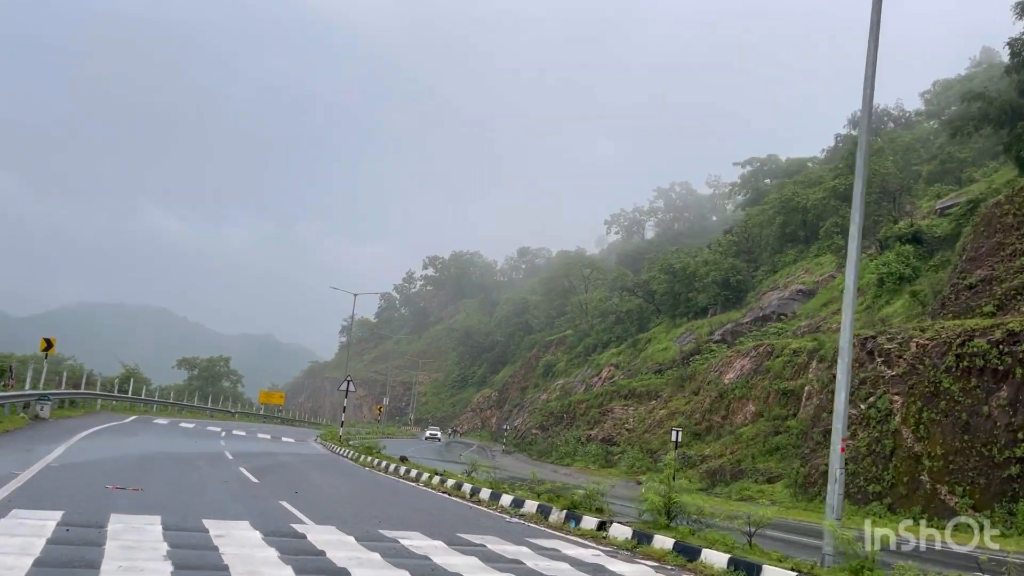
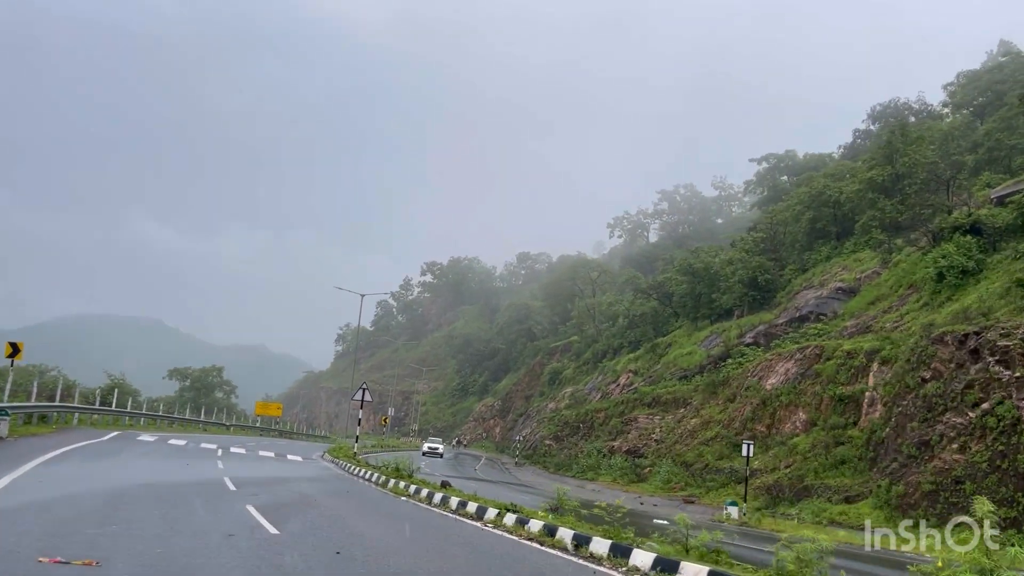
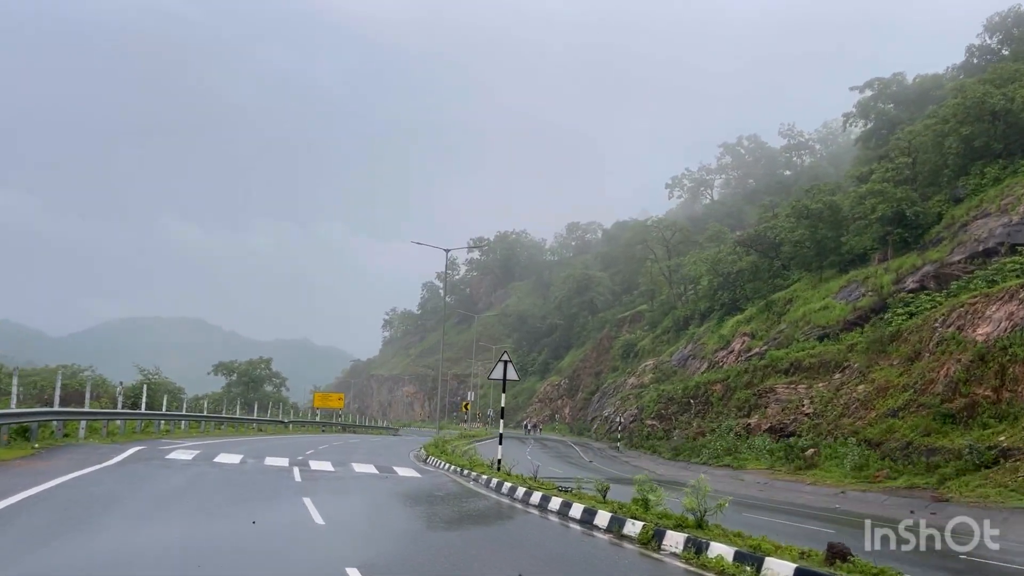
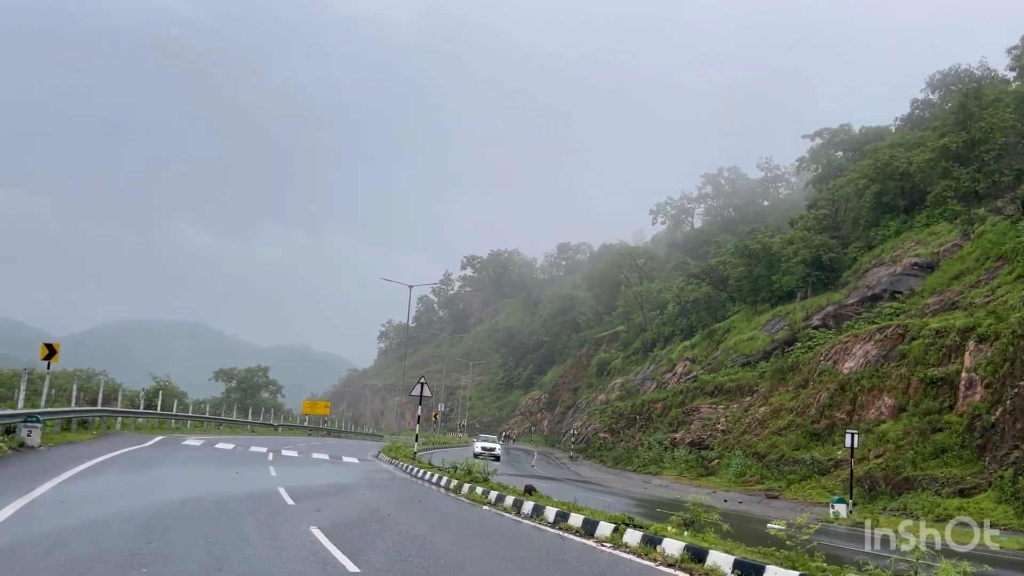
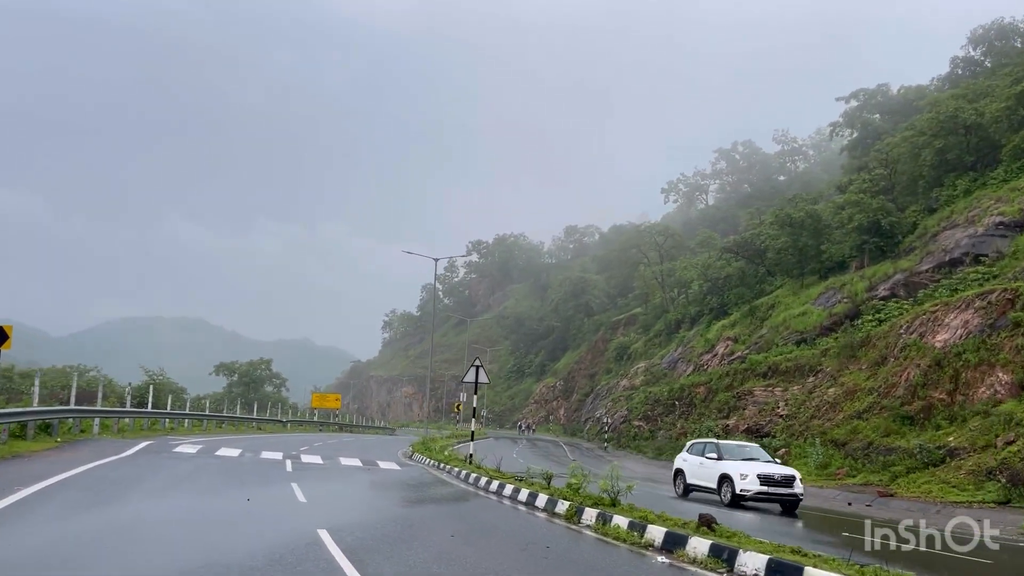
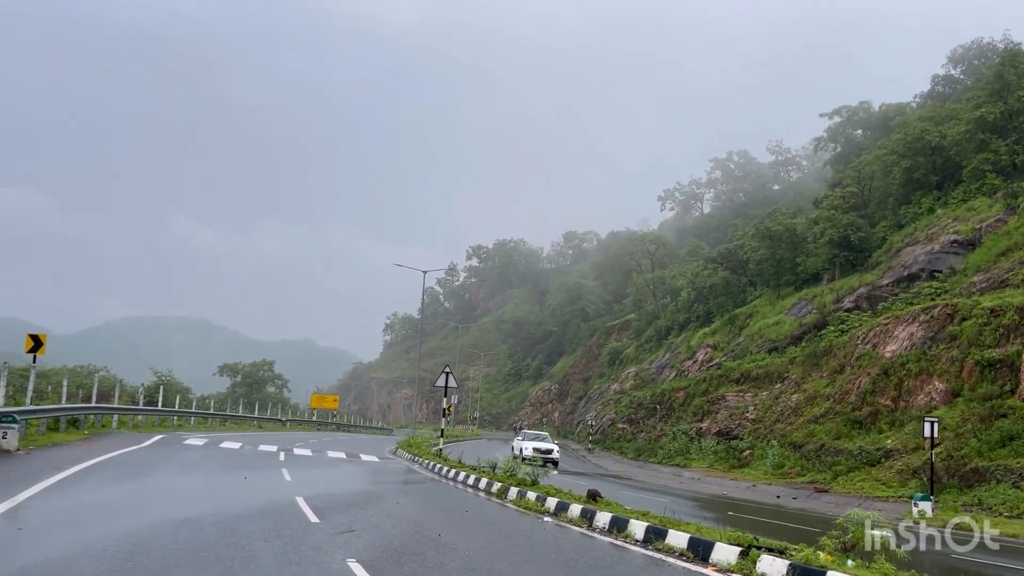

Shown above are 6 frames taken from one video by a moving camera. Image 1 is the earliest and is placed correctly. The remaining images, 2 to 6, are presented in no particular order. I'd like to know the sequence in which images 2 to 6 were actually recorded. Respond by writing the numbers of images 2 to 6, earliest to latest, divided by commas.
2, 4, 6, 5, 3
